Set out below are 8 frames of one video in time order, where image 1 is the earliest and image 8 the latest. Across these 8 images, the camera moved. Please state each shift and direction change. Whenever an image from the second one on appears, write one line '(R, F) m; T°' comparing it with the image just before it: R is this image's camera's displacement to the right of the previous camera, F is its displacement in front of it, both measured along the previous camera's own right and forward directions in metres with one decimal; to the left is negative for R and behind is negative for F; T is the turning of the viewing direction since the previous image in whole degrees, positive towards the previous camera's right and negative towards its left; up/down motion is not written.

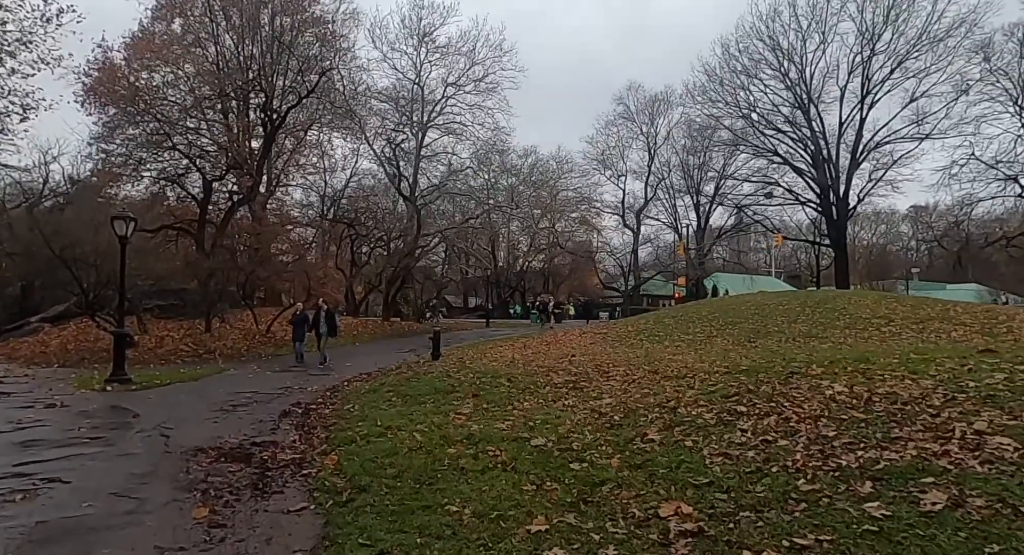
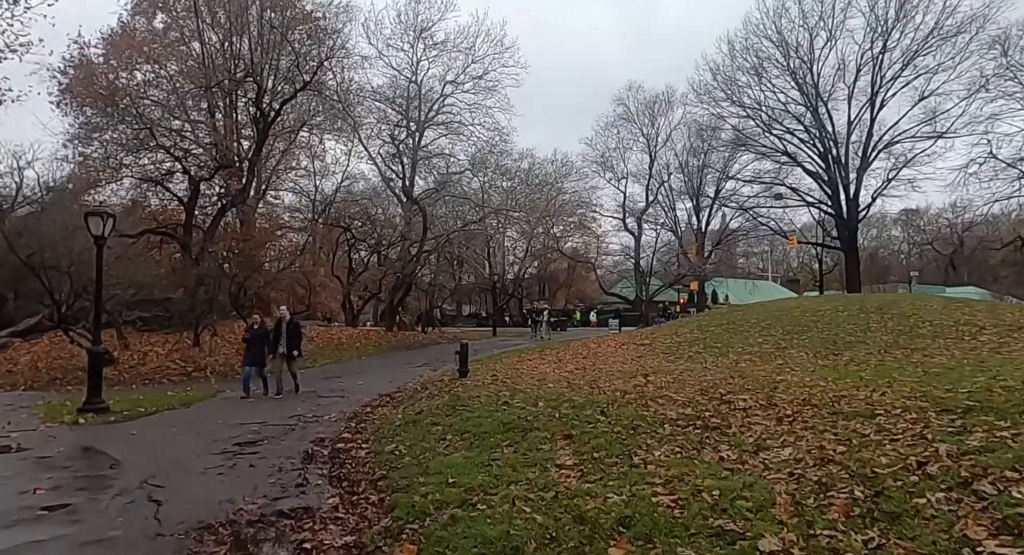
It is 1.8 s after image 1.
(-1.1, +1.9) m; +1°
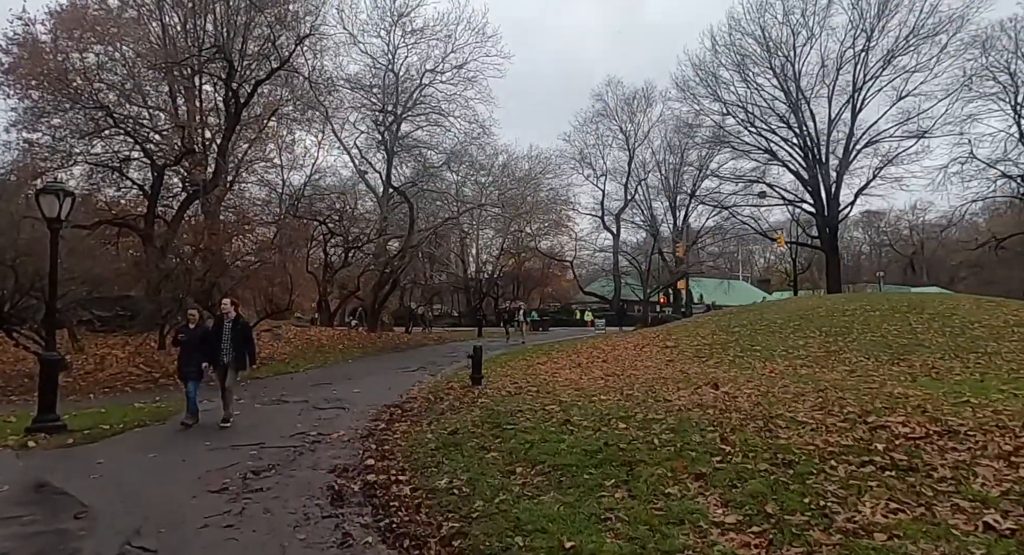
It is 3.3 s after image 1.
(-1.1, +1.5) m; +3°
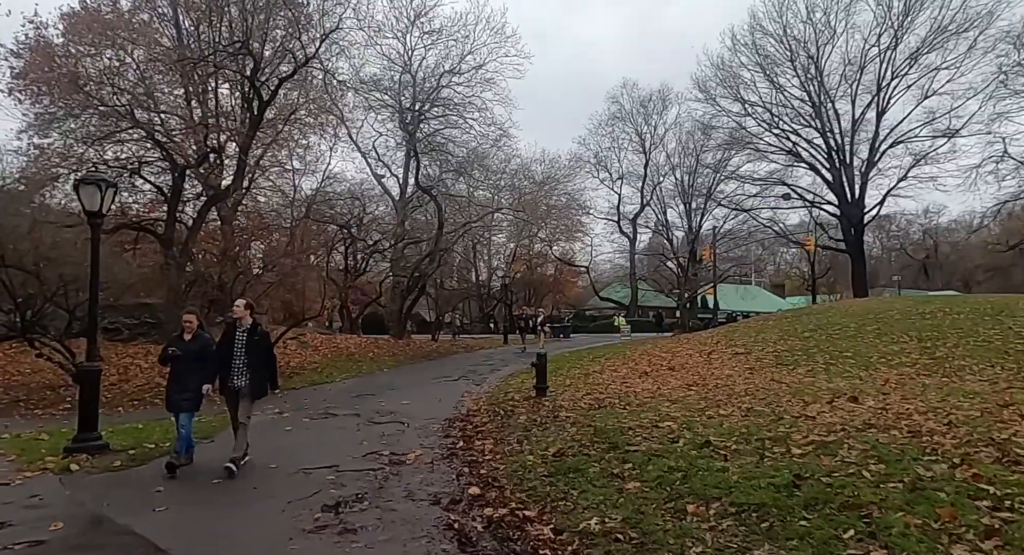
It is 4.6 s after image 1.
(-1.2, +1.0) m; 0°
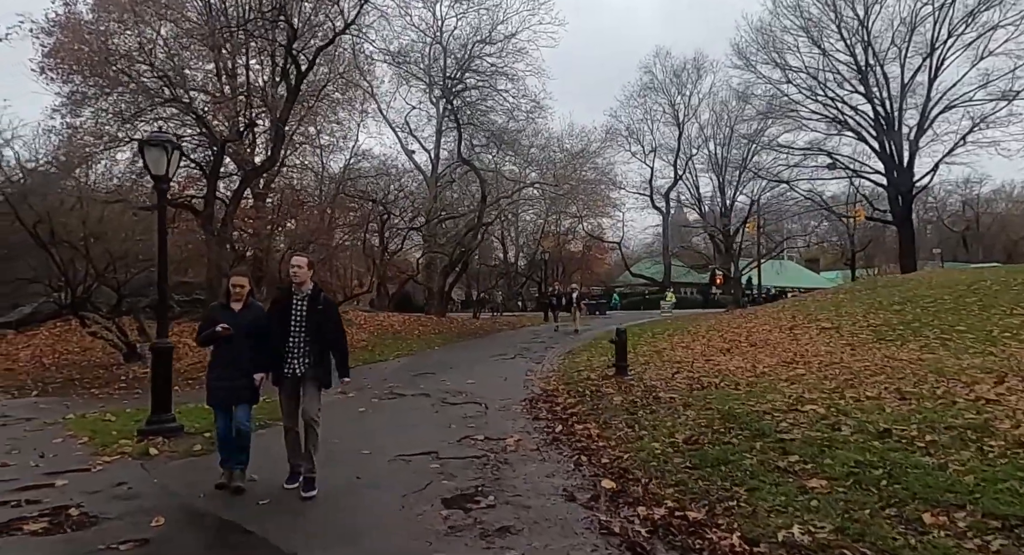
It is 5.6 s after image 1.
(-1.0, +0.8) m; -2°
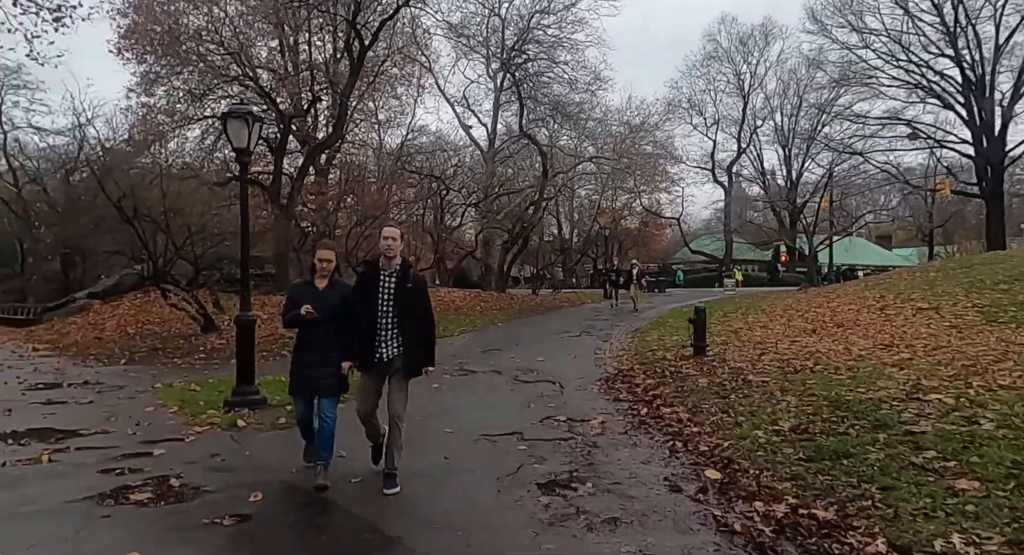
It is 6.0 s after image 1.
(-0.4, +0.3) m; -4°
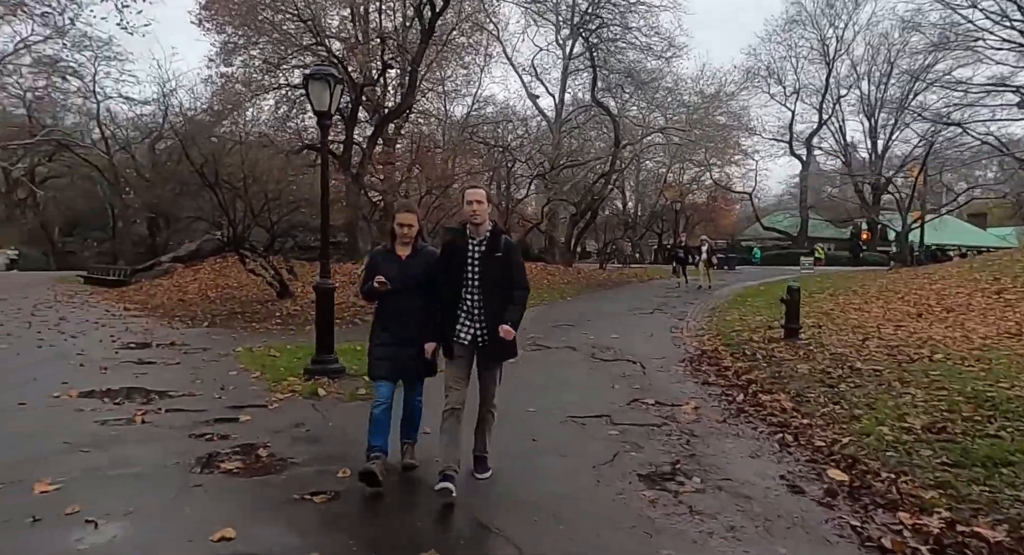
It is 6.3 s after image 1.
(-0.3, +0.4) m; -5°
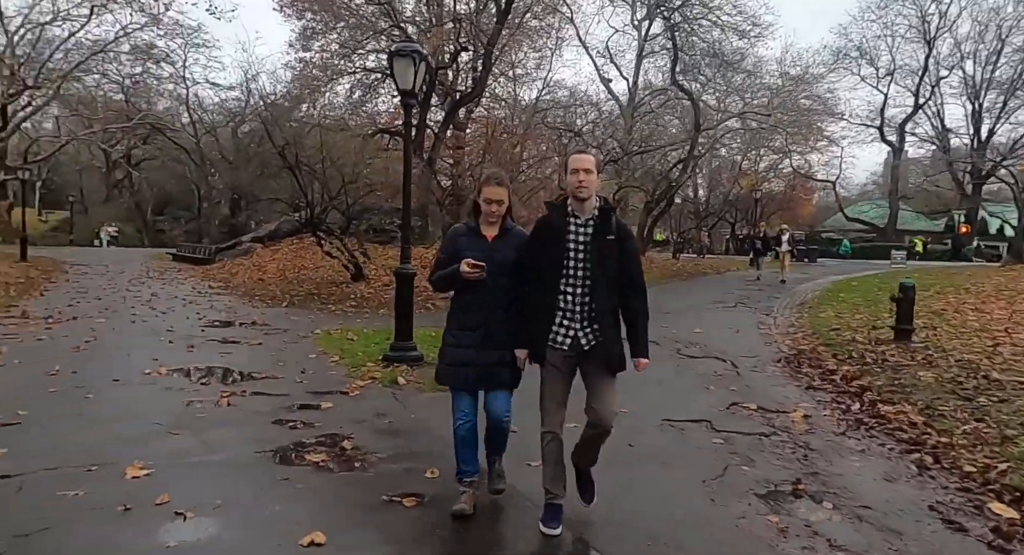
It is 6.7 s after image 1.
(-0.3, +0.5) m; -5°
